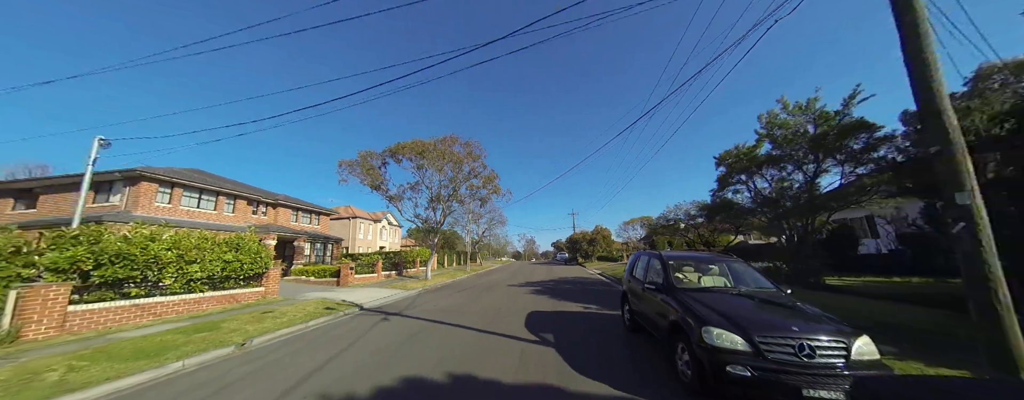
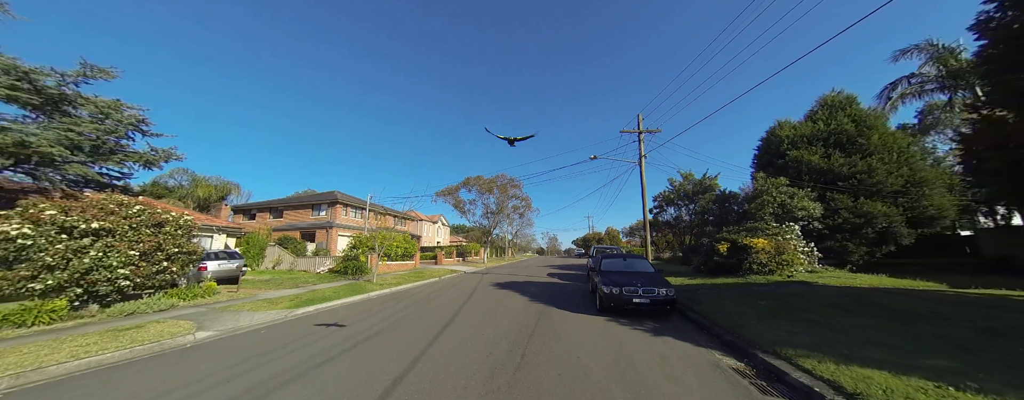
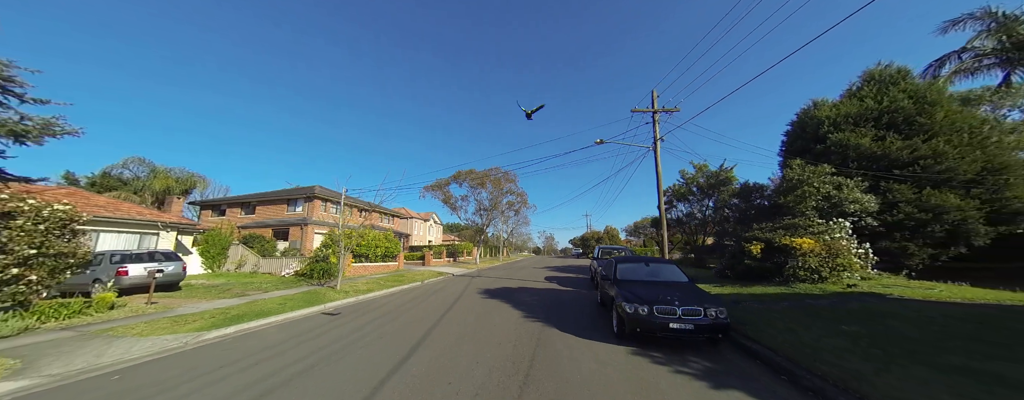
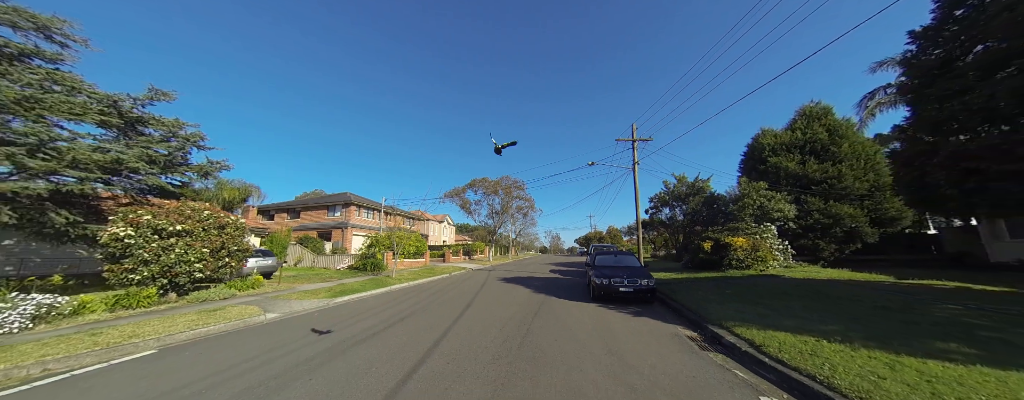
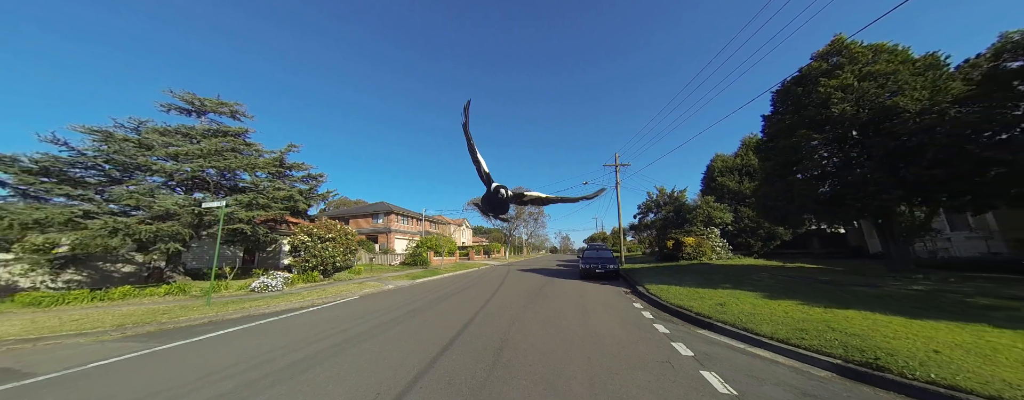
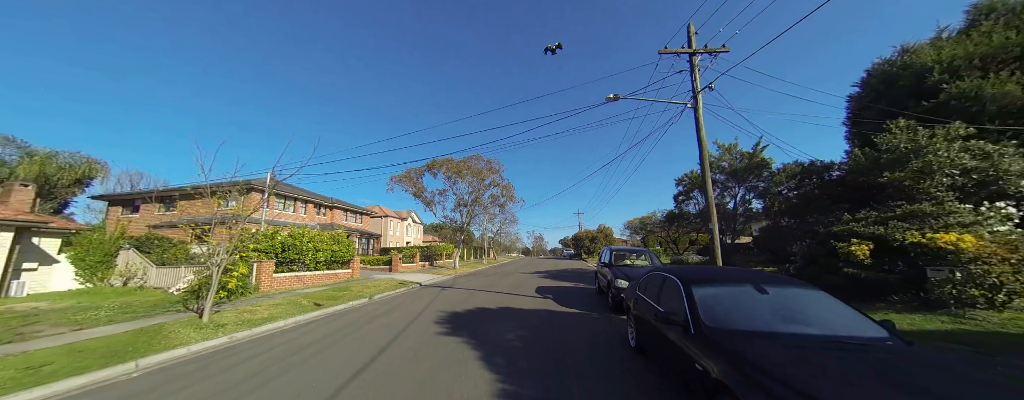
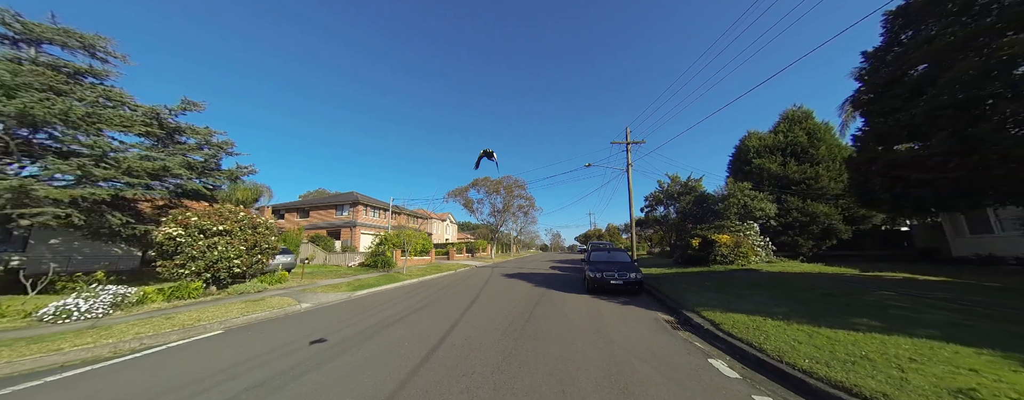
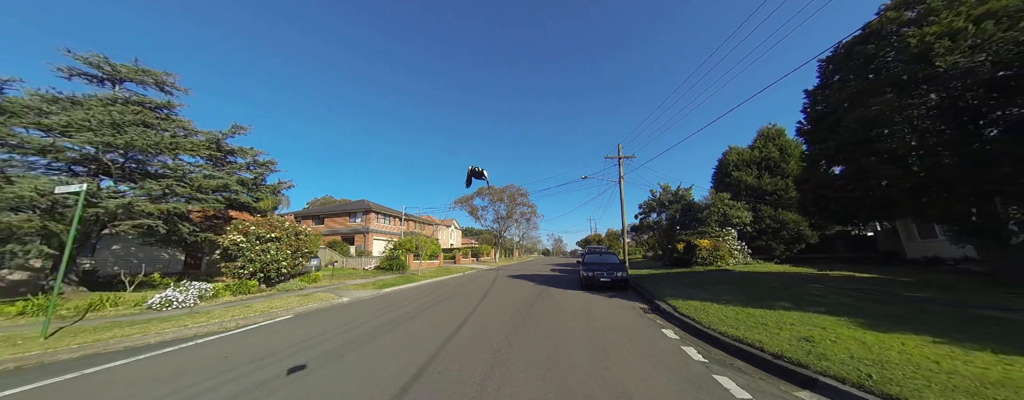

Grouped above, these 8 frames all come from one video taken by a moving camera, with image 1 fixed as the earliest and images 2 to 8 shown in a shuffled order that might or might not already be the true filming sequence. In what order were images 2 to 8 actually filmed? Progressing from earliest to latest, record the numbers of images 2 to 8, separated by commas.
6, 3, 2, 4, 7, 8, 5
